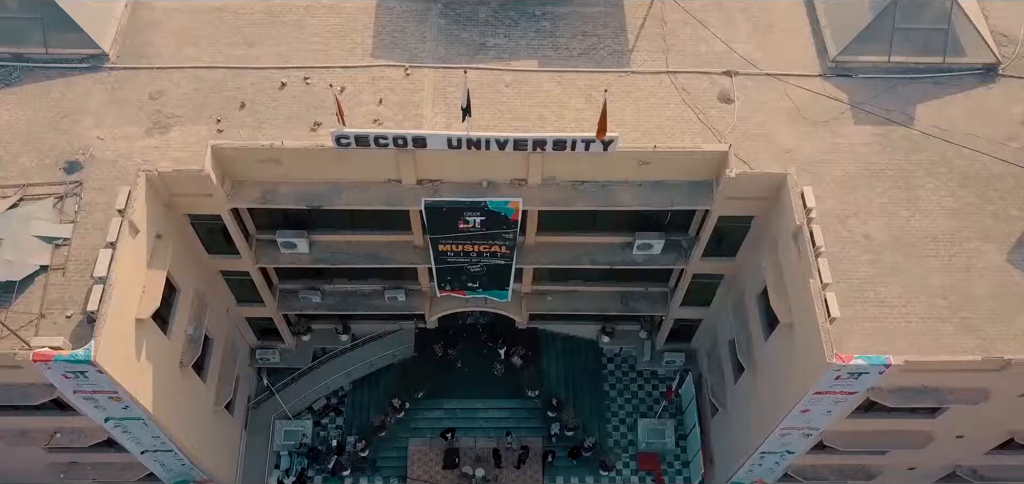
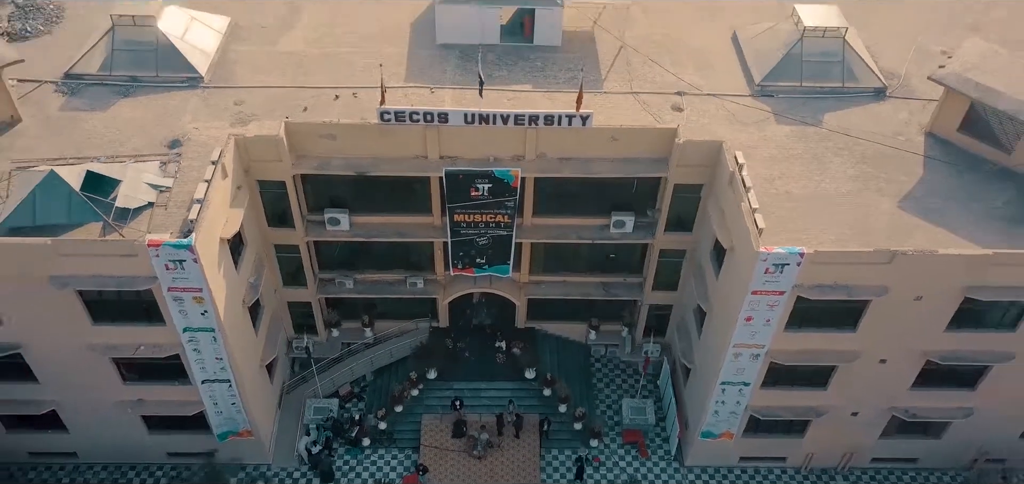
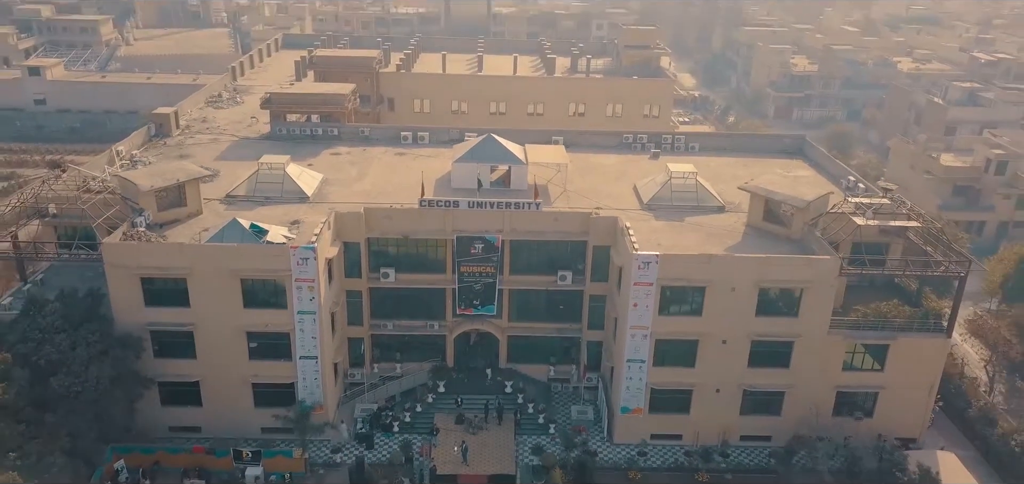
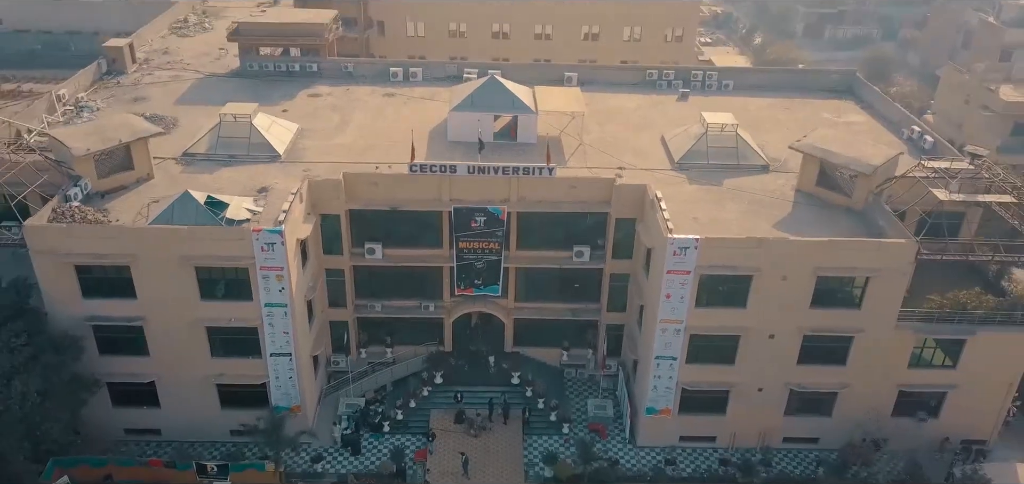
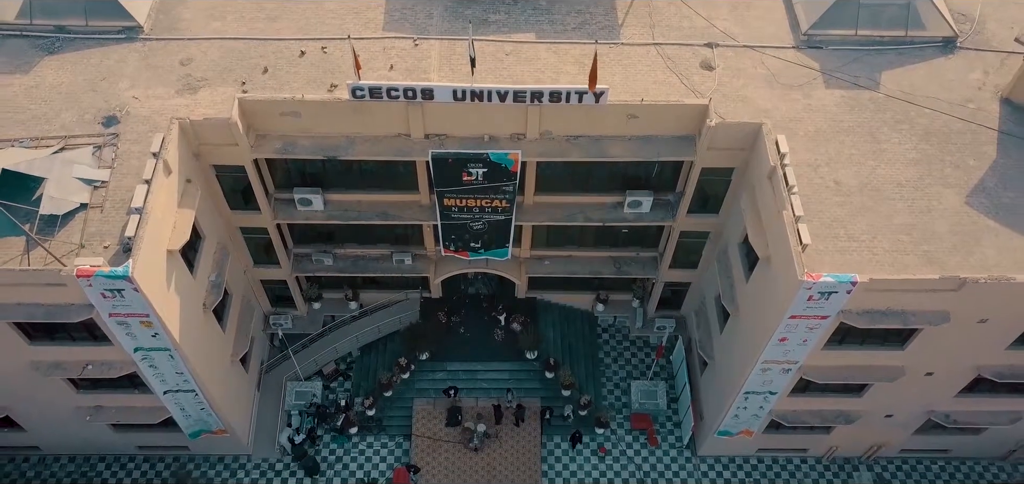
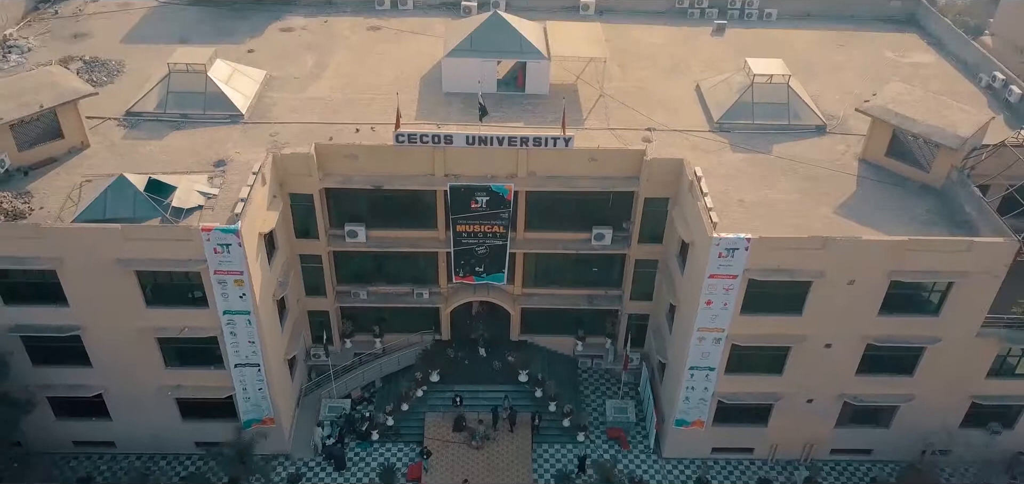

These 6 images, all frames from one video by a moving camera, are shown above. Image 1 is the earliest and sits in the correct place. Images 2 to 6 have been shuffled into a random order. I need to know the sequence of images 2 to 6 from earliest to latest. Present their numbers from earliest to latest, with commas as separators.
5, 2, 6, 4, 3
